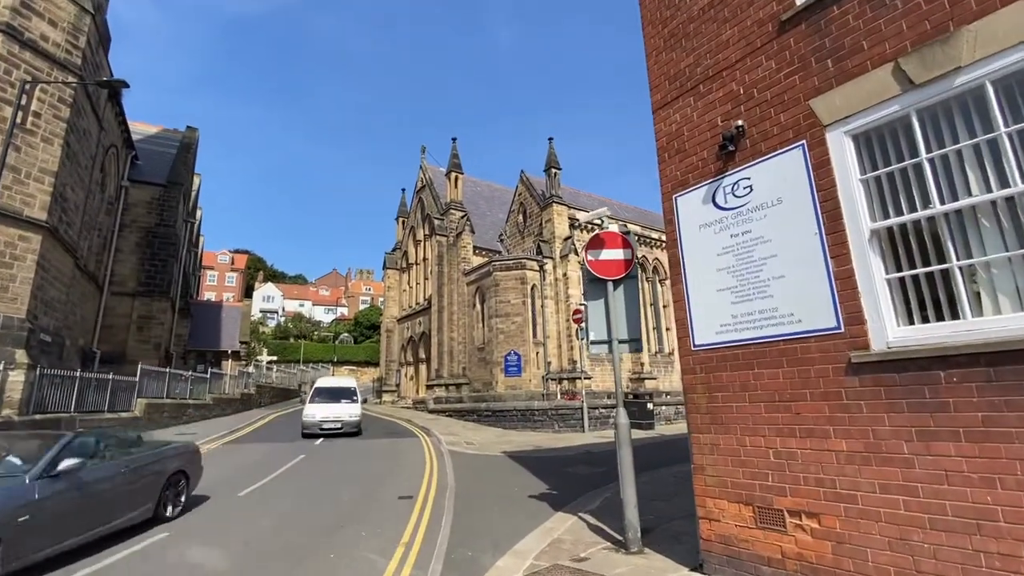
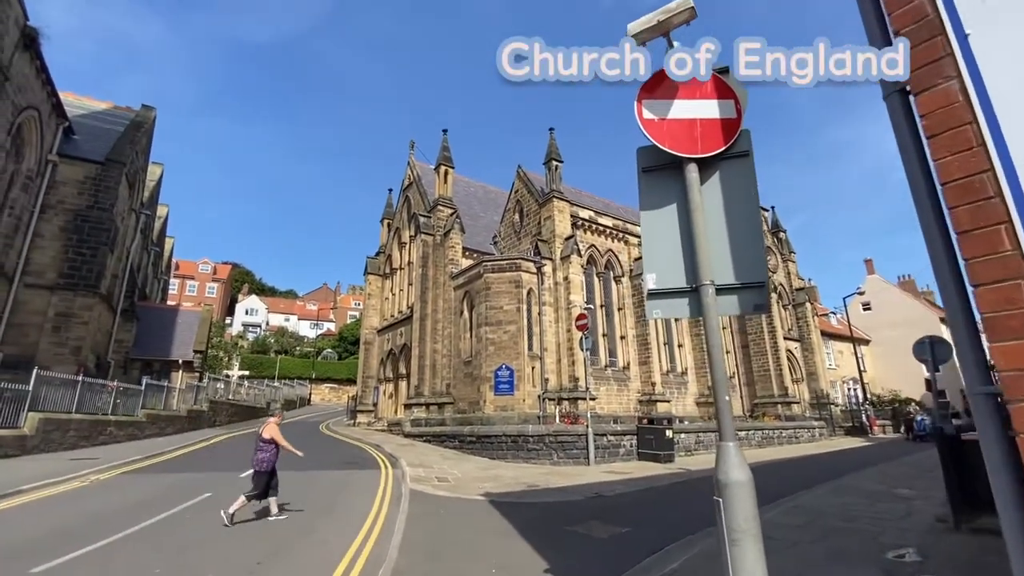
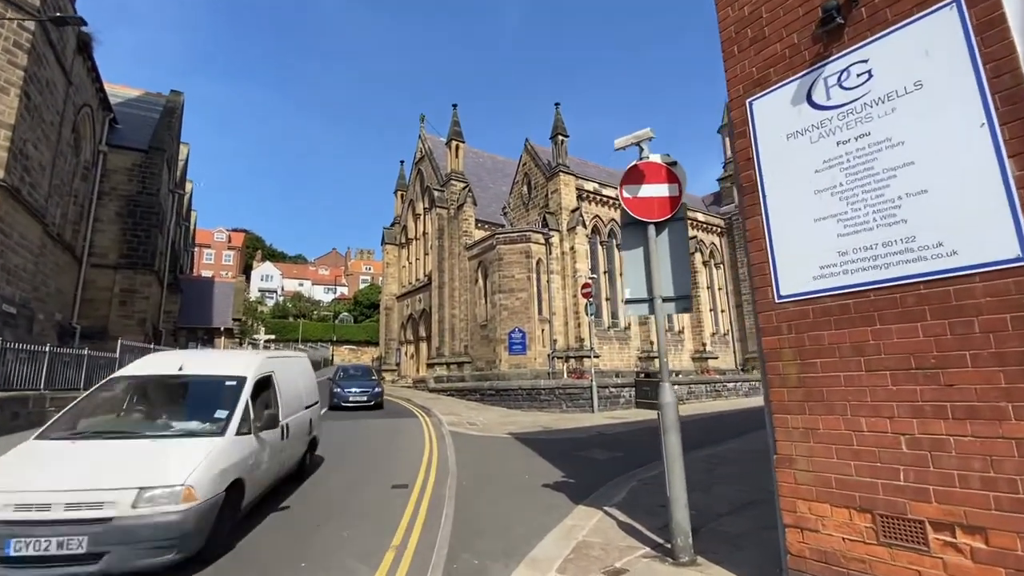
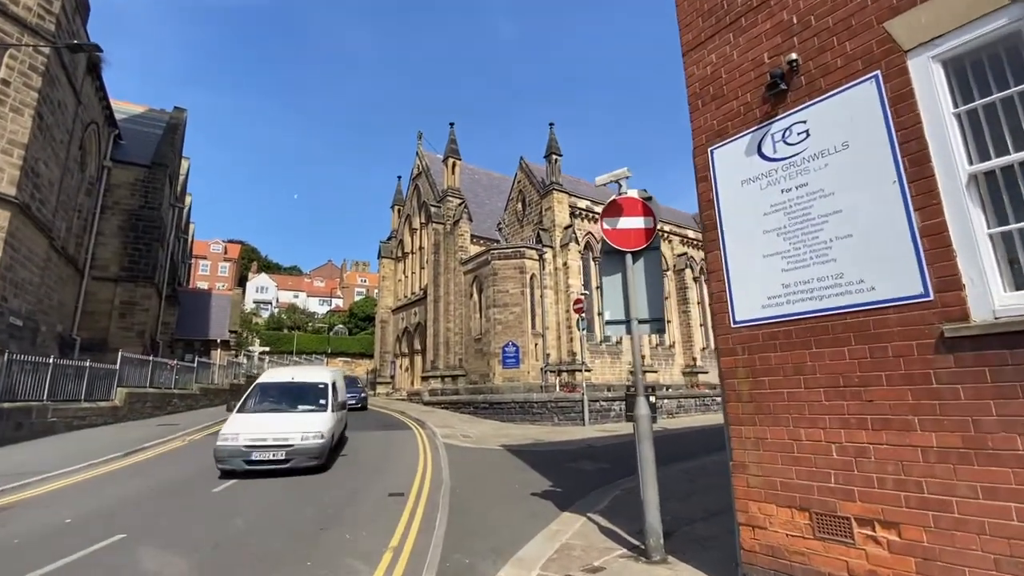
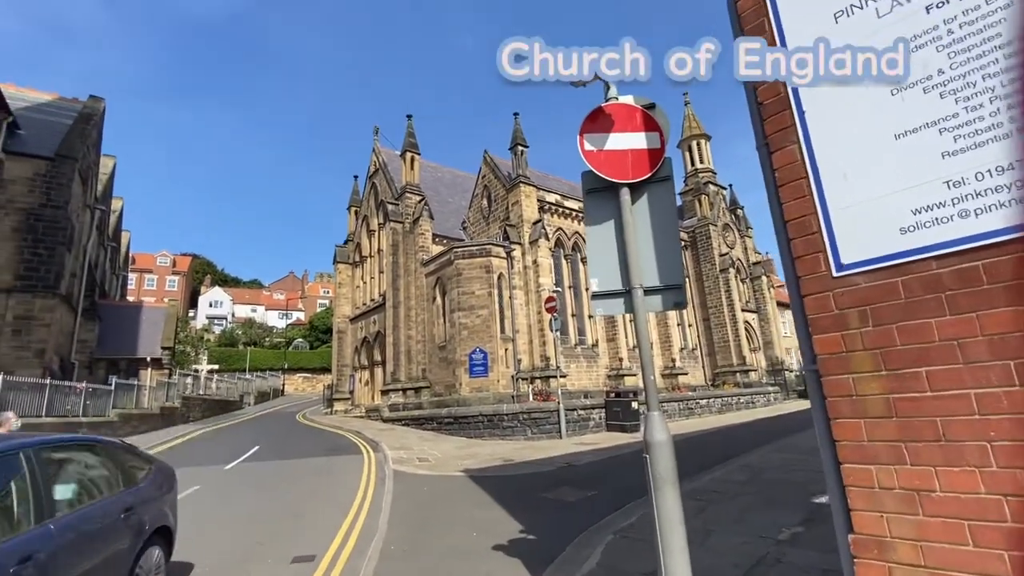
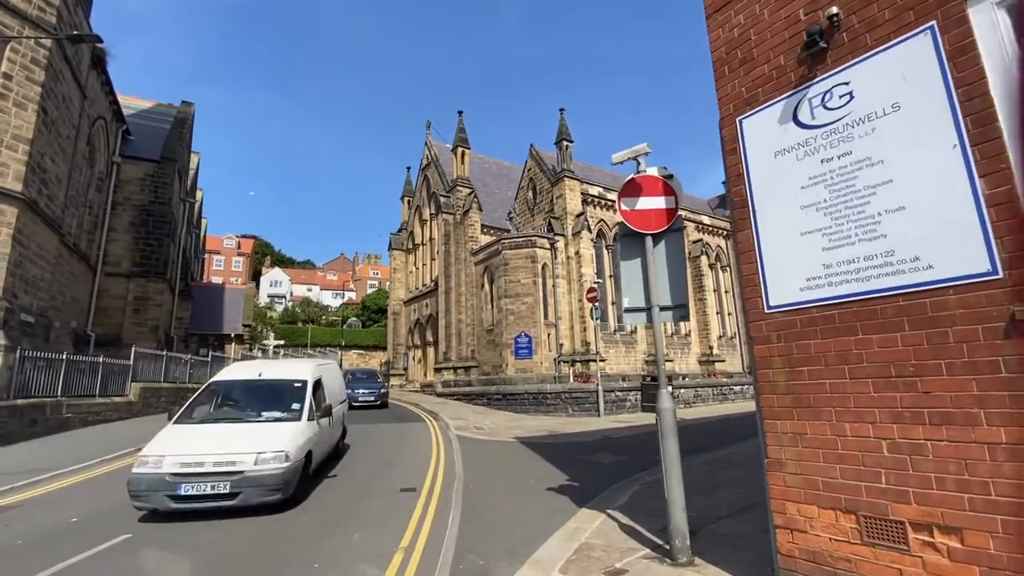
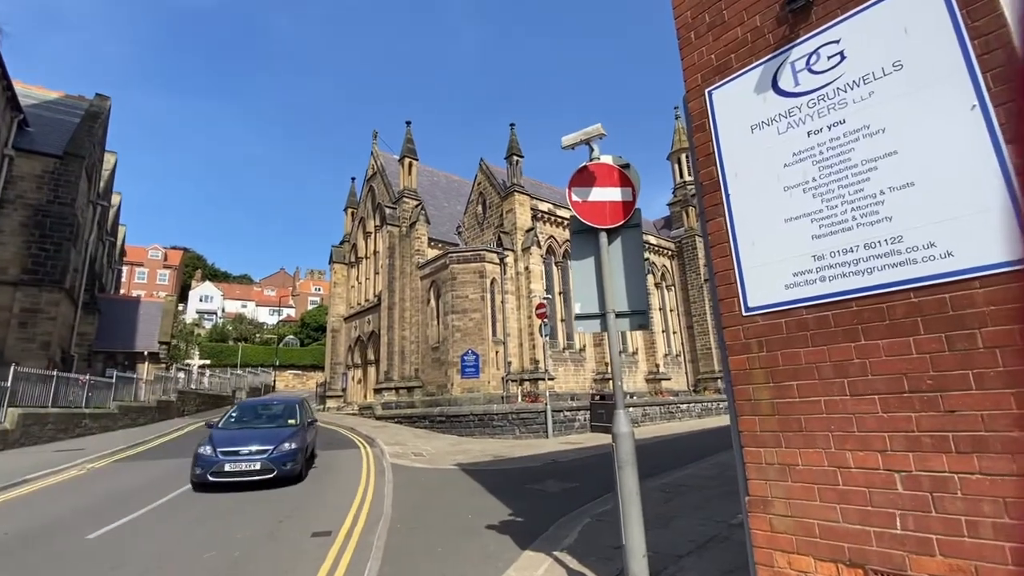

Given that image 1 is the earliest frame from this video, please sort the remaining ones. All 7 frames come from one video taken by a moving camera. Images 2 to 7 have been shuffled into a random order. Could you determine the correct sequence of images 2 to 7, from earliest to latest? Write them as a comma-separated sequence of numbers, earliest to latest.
4, 6, 3, 7, 5, 2
